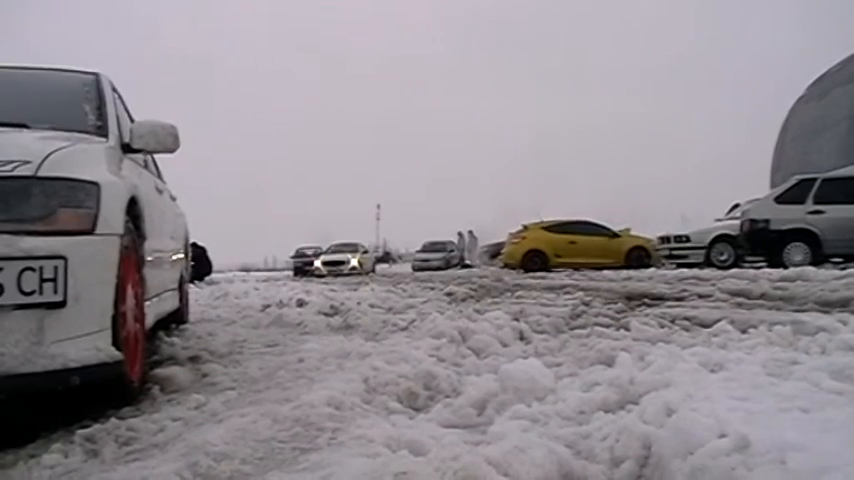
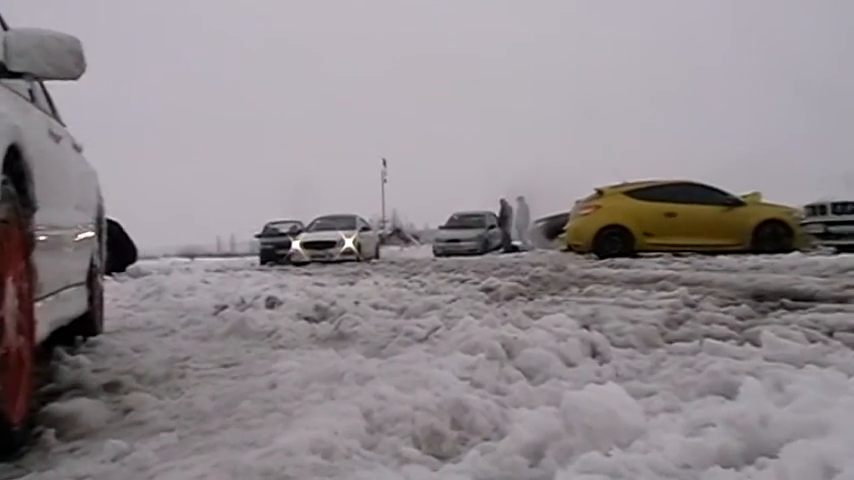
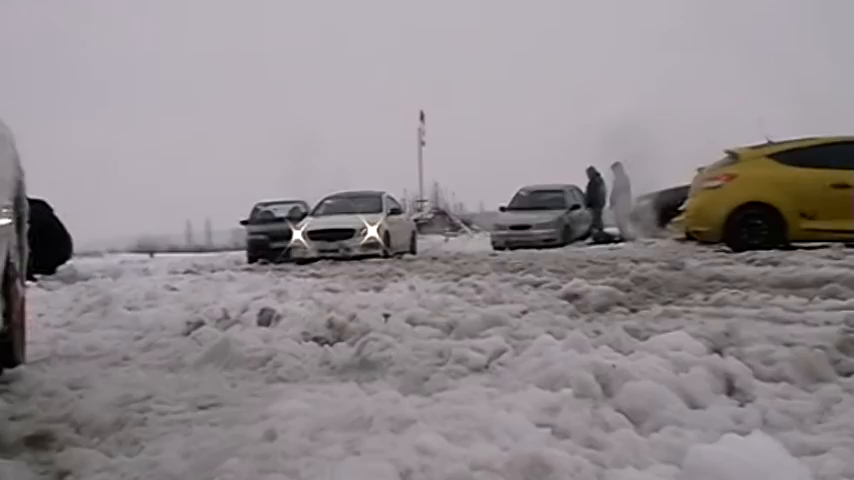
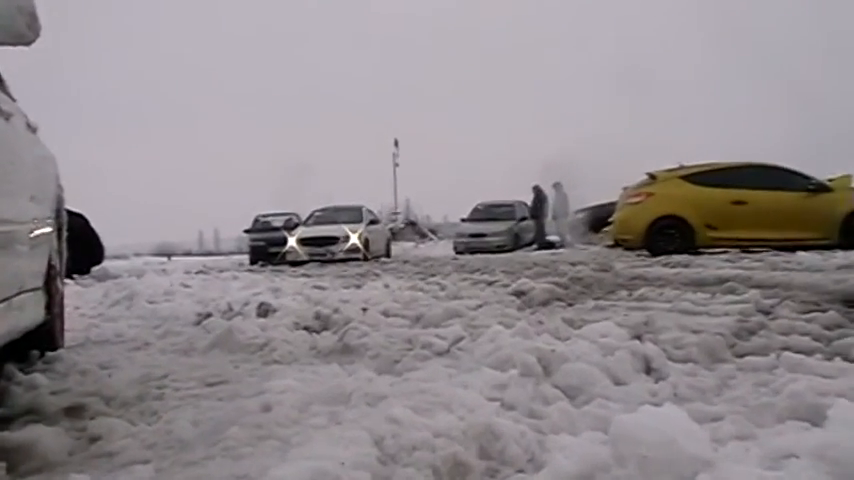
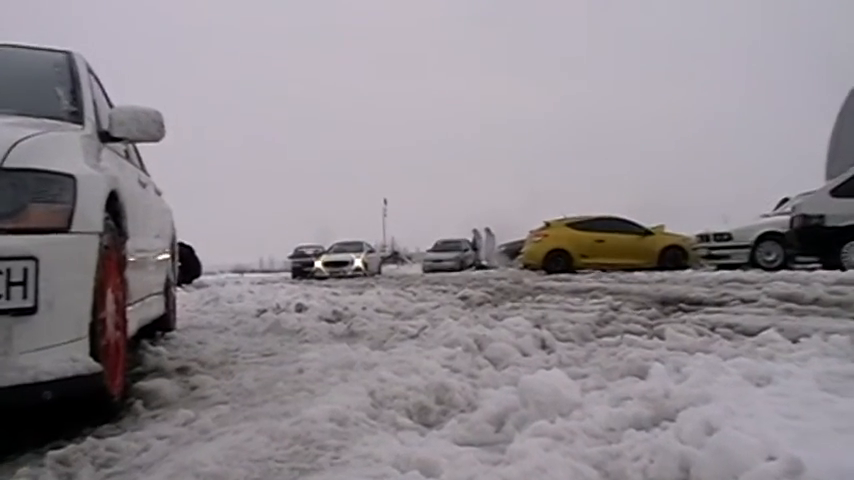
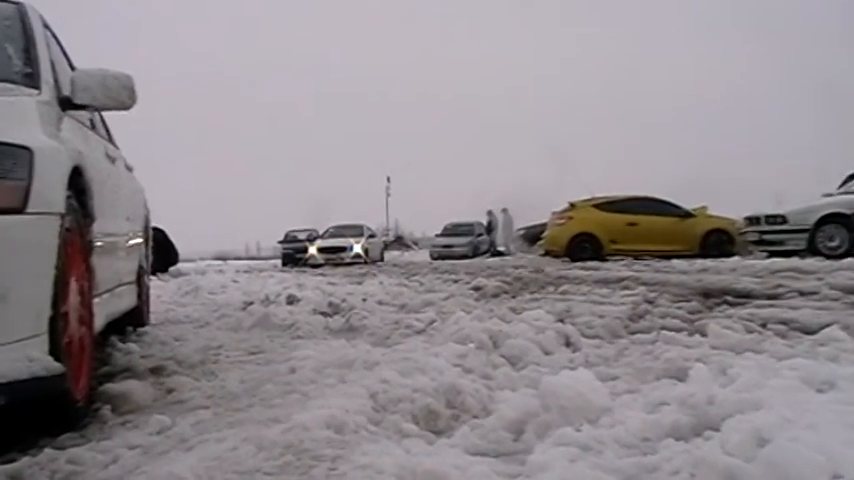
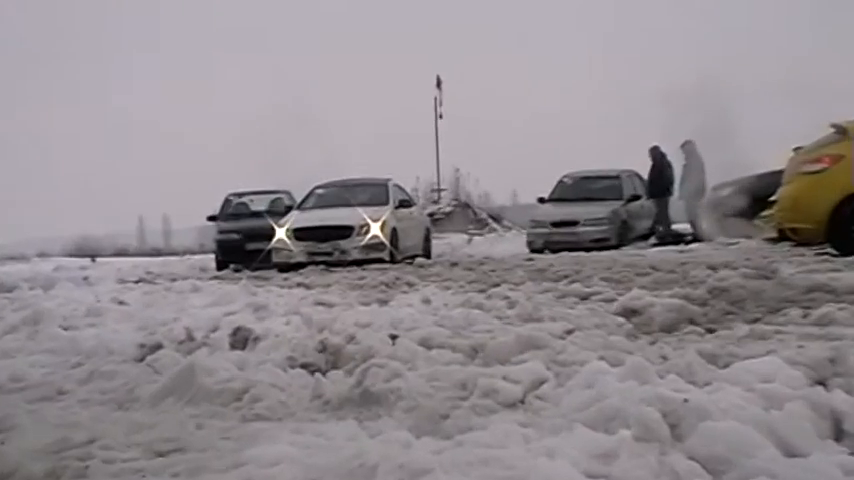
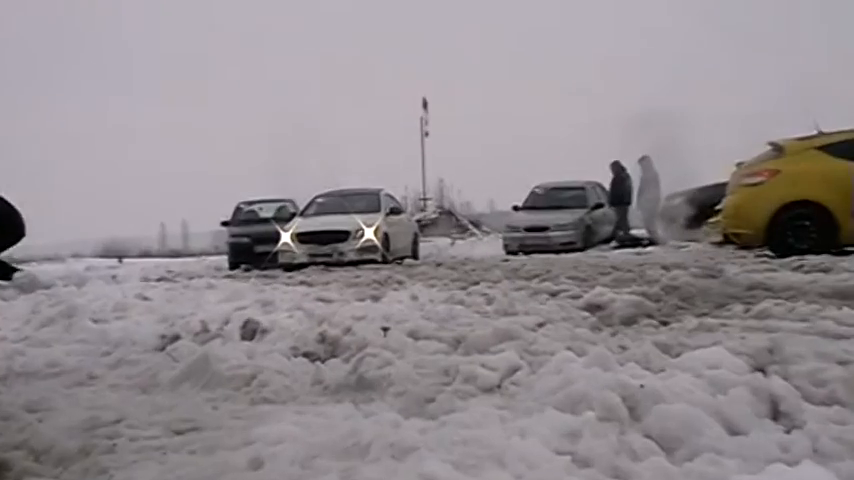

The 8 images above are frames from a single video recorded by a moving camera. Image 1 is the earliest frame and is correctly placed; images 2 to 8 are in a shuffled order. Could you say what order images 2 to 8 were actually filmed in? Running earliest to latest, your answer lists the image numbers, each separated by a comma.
5, 6, 2, 4, 3, 8, 7
